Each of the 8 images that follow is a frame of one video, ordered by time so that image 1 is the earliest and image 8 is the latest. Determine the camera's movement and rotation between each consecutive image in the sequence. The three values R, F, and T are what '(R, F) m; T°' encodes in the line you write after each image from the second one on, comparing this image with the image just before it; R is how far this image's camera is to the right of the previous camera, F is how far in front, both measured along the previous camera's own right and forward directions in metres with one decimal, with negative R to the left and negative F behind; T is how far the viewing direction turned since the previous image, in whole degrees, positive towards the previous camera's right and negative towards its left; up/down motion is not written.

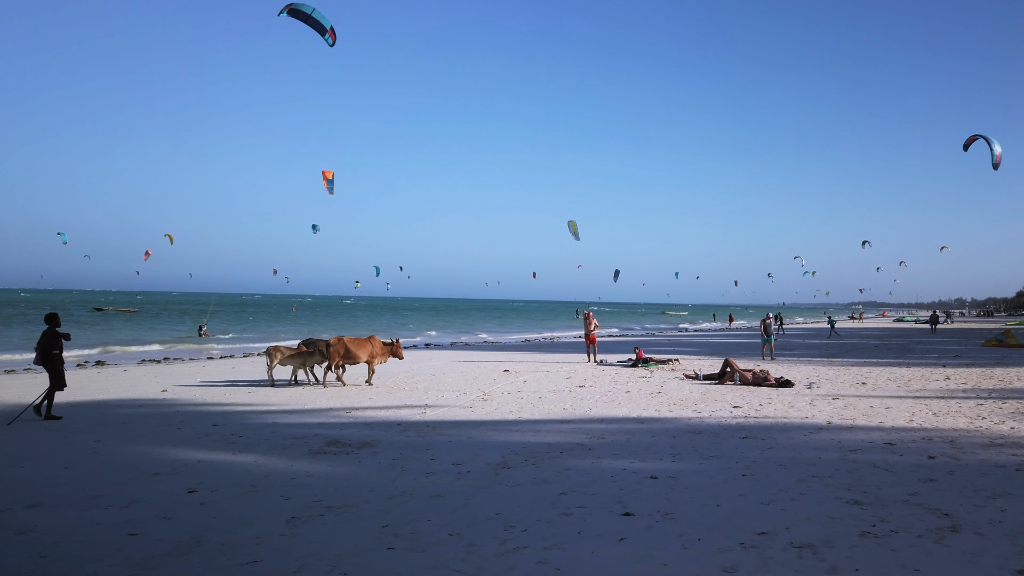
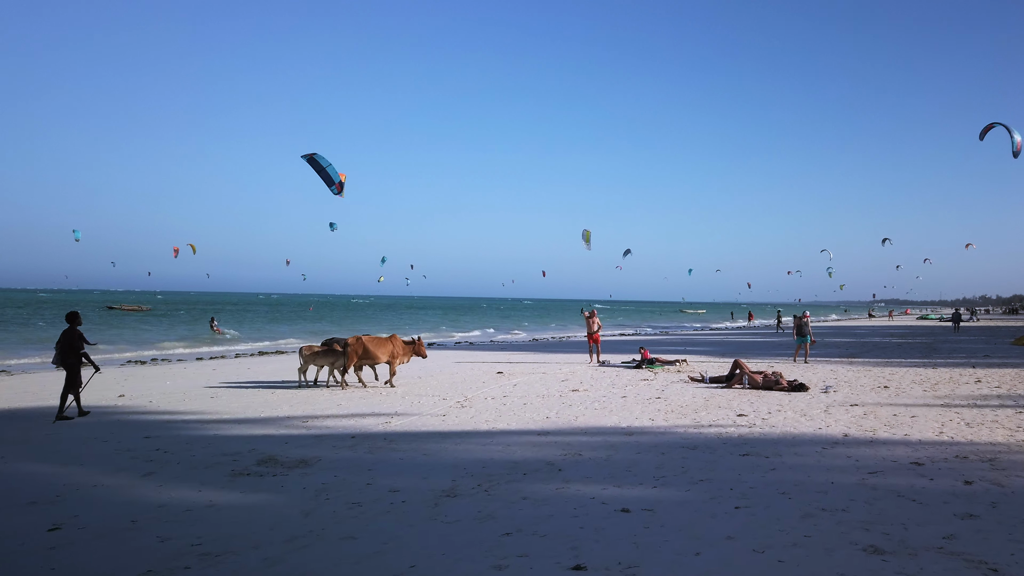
(+0.6, +0.9) m; -2°
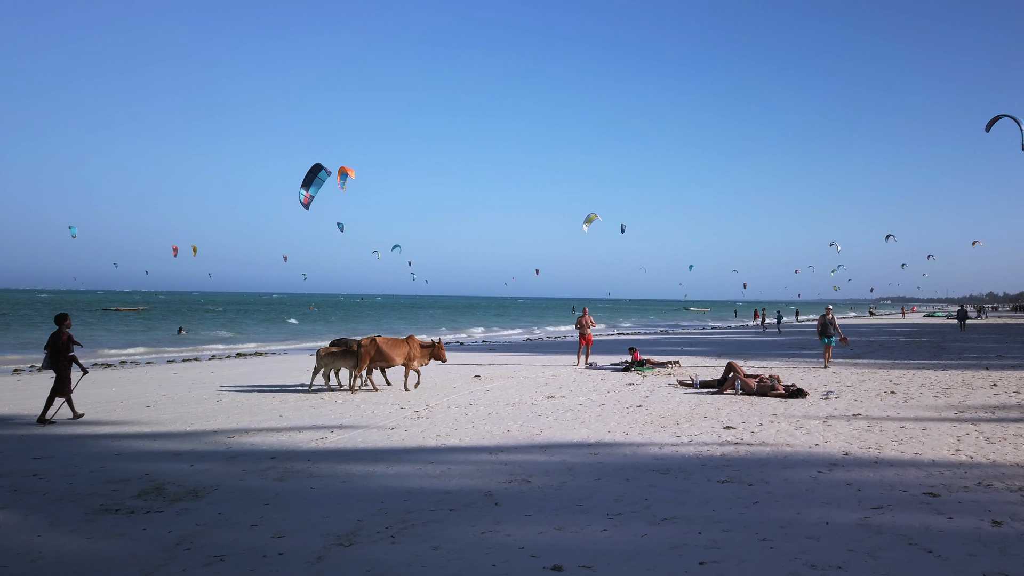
(+0.6, +0.9) m; 0°
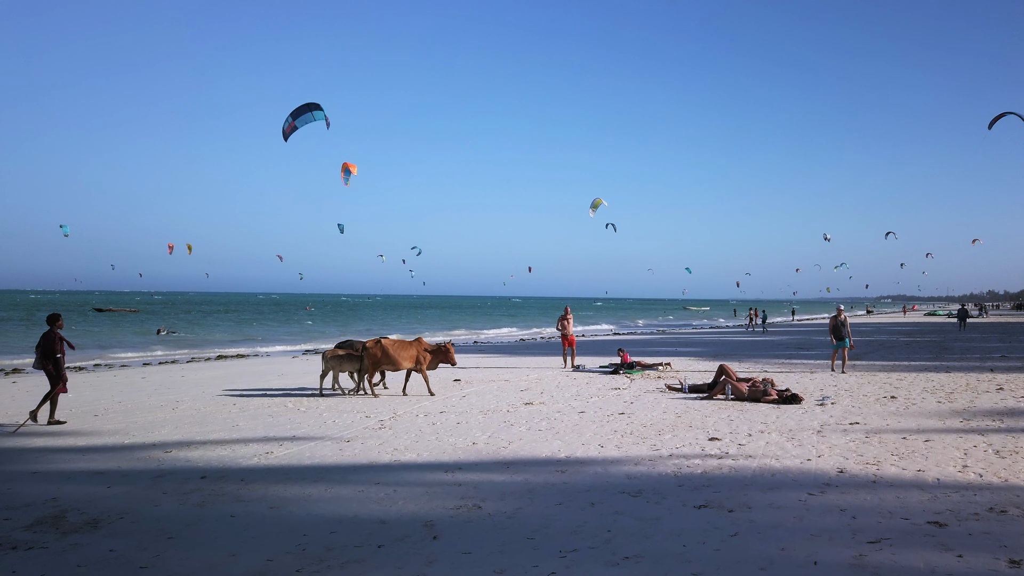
(+0.4, +0.6) m; 0°
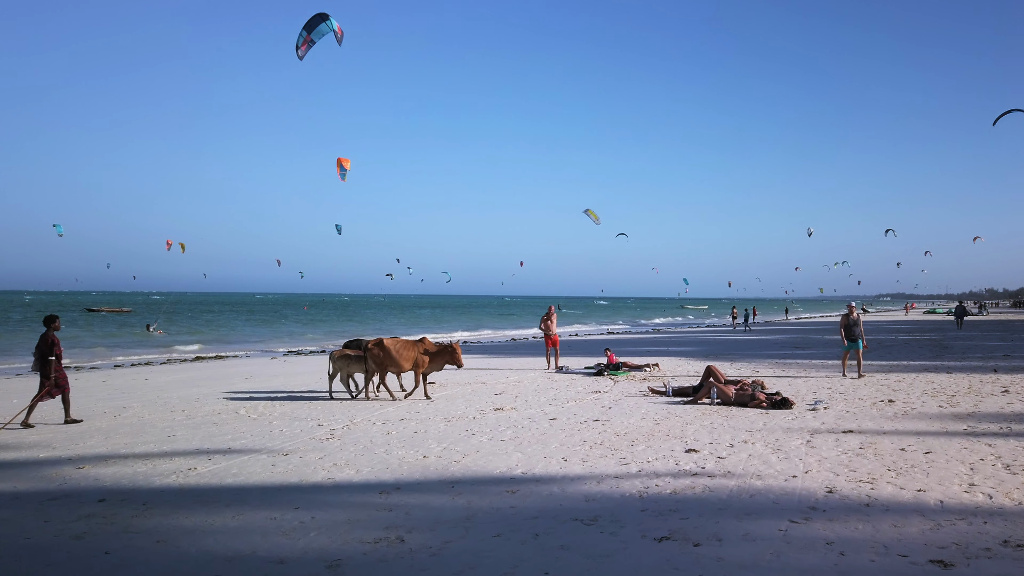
(+0.5, +0.7) m; 0°
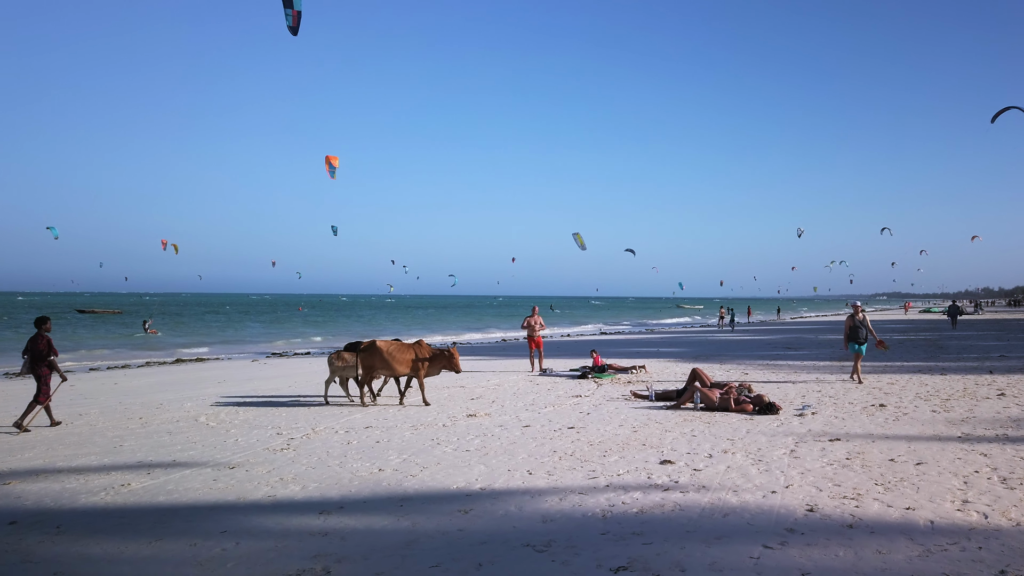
(+0.3, +0.4) m; 0°
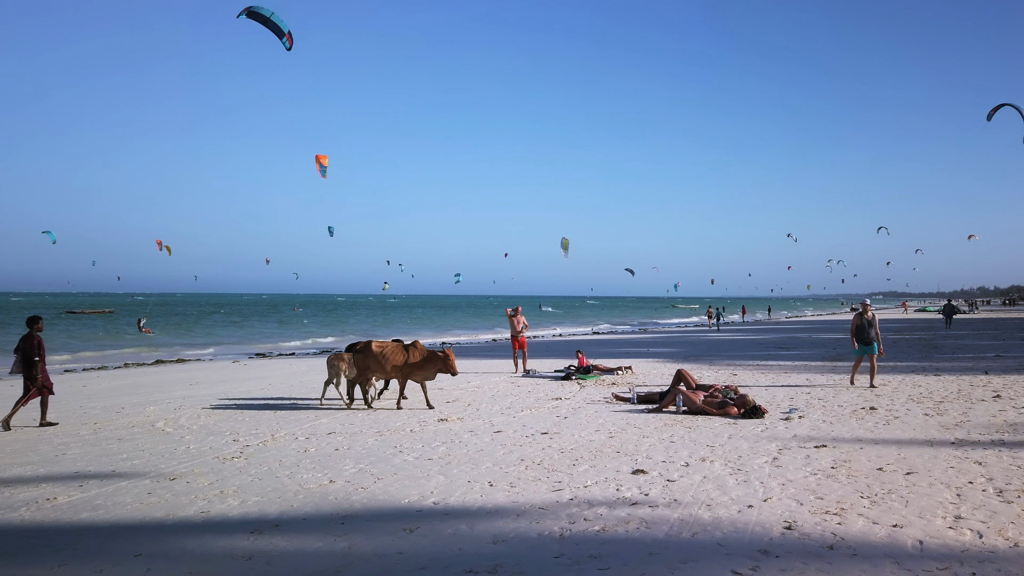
(+0.3, +0.4) m; 0°
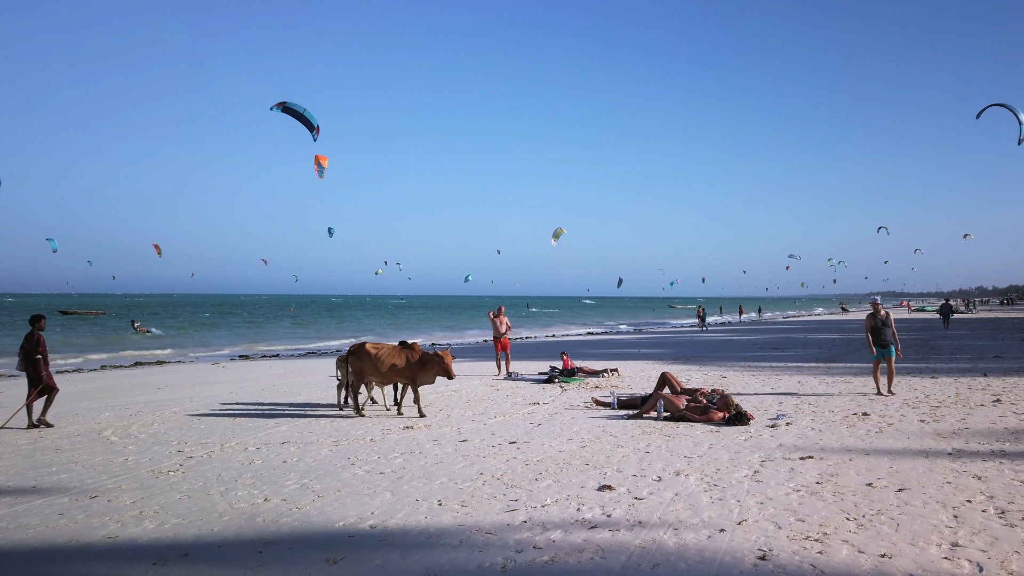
(+0.4, +0.5) m; 0°
